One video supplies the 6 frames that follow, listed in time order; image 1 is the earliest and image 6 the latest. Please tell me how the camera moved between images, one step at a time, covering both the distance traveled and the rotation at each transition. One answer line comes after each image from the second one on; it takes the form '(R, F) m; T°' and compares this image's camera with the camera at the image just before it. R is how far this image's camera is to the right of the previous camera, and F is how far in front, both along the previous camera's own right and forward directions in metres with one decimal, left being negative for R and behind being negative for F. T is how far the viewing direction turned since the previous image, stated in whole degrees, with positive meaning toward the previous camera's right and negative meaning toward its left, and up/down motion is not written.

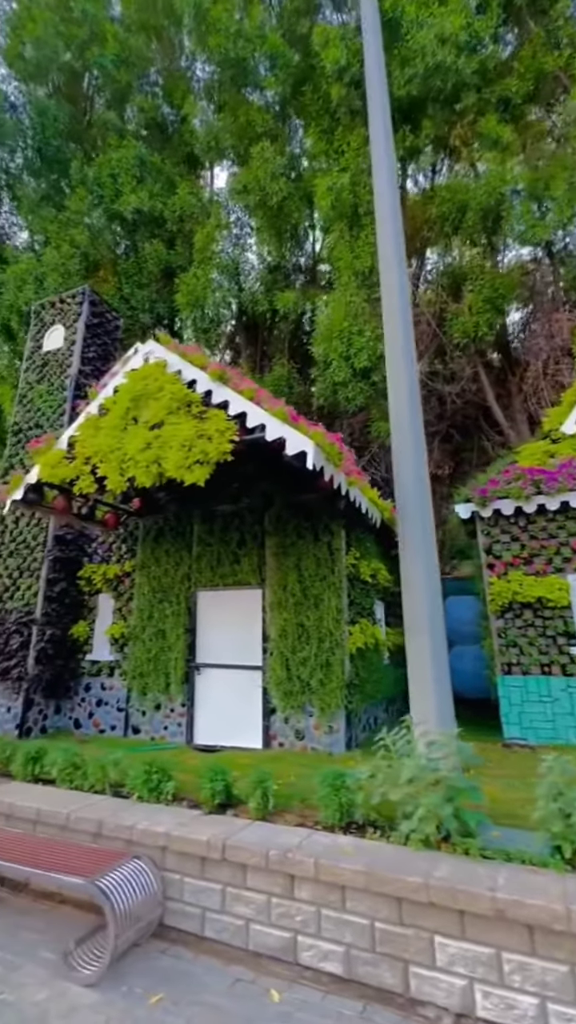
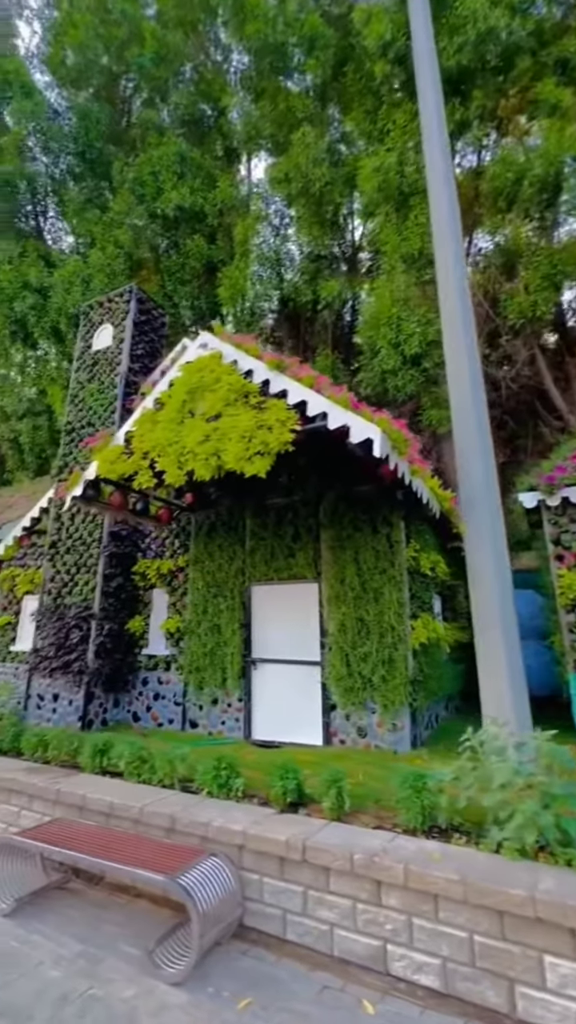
(-0.3, +0.1) m; -4°
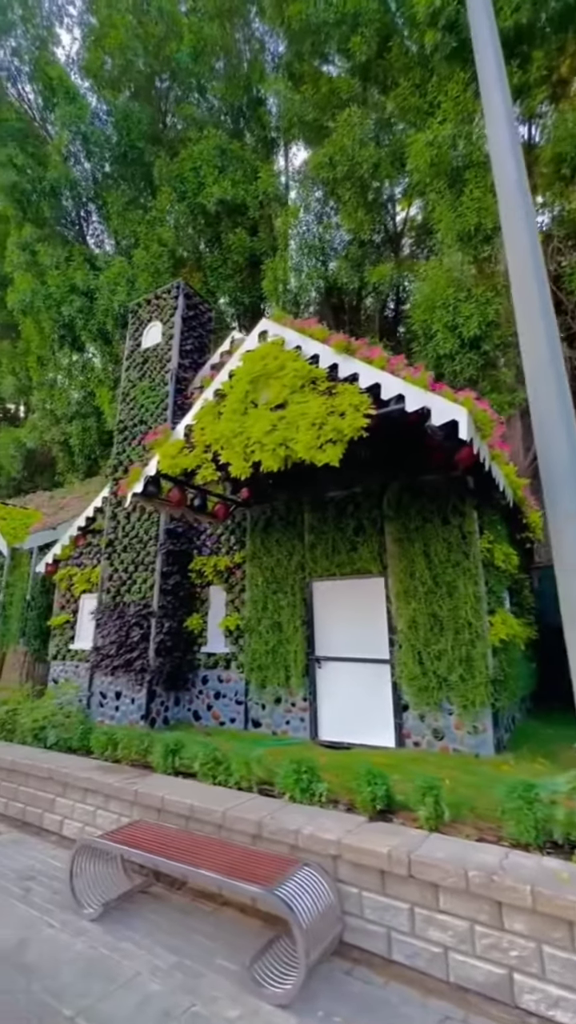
(-0.4, +0.2) m; -4°
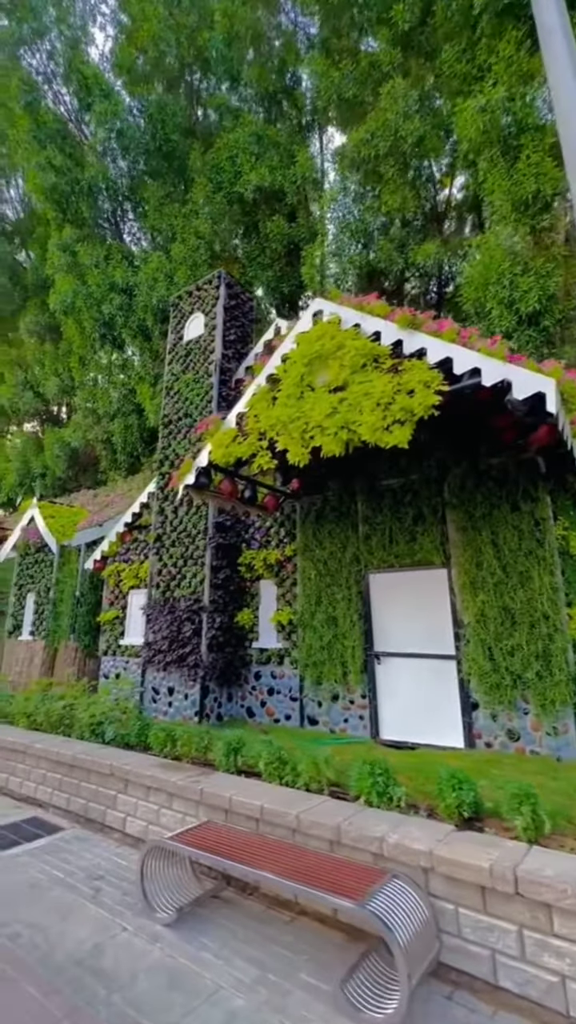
(-0.3, +0.2) m; -4°
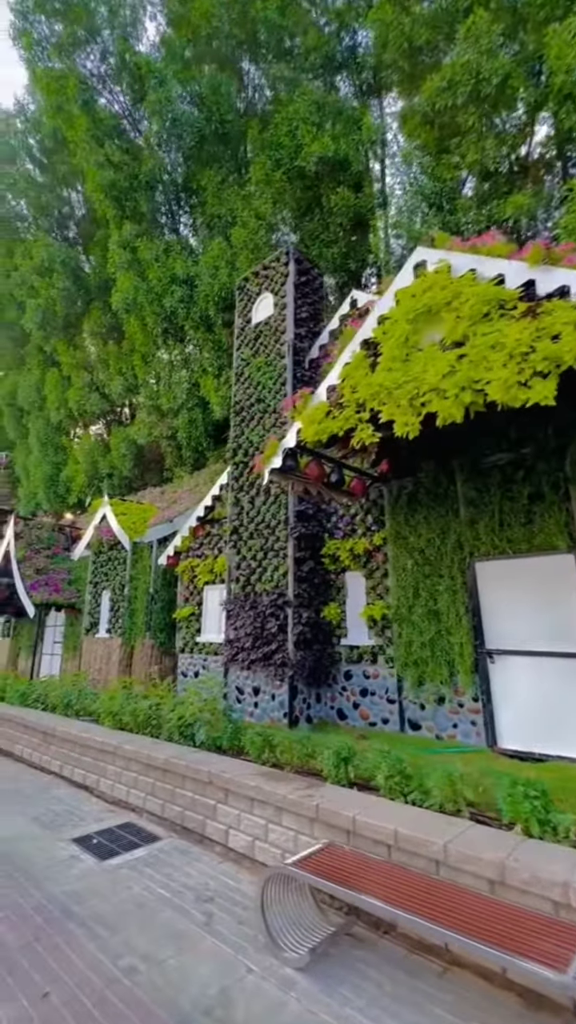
(-0.5, +0.5) m; -6°
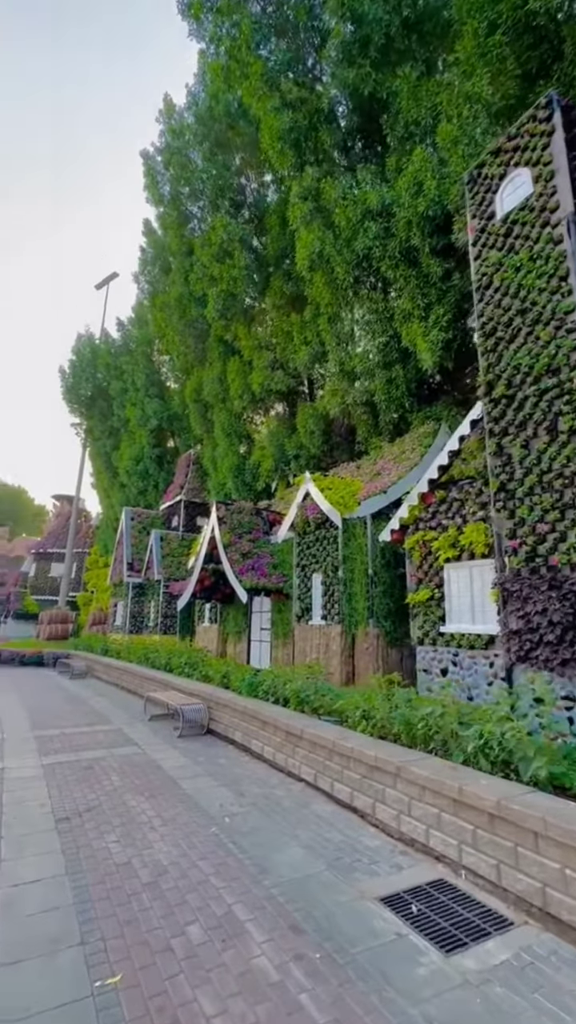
(-1.5, +1.3) m; -19°
